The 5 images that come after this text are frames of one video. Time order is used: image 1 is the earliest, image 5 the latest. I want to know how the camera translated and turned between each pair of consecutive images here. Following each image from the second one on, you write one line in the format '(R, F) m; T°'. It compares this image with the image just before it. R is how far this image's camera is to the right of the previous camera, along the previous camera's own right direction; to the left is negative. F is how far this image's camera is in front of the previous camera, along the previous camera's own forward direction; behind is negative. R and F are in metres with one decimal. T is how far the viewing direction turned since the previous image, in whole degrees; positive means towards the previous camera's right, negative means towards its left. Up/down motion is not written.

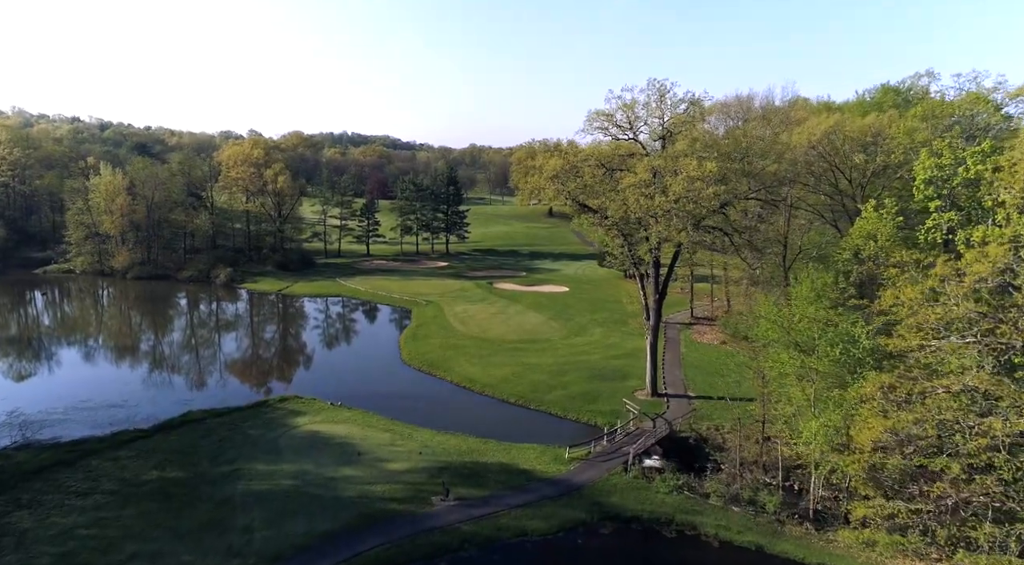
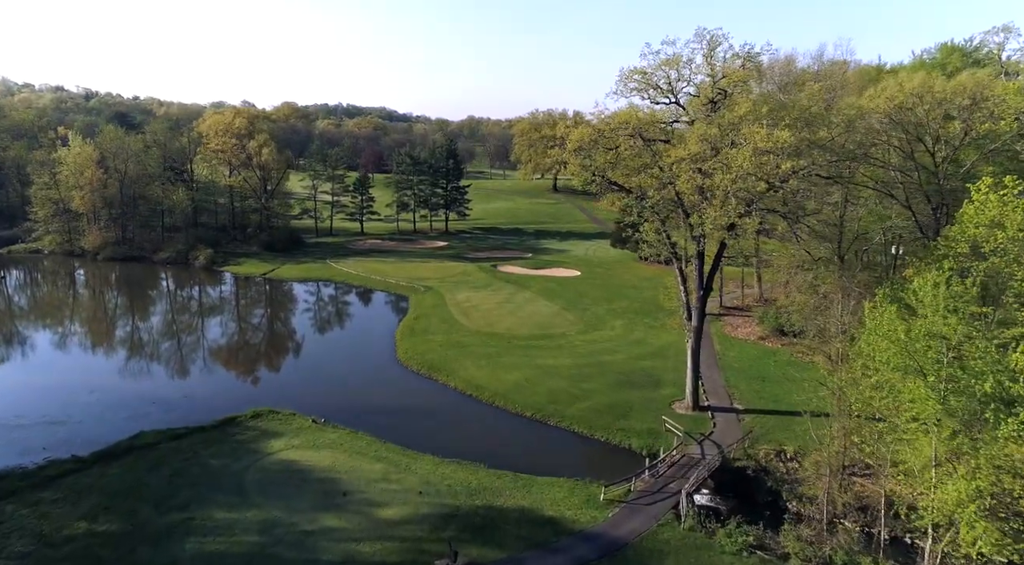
(-0.8, +6.0) m; 0°
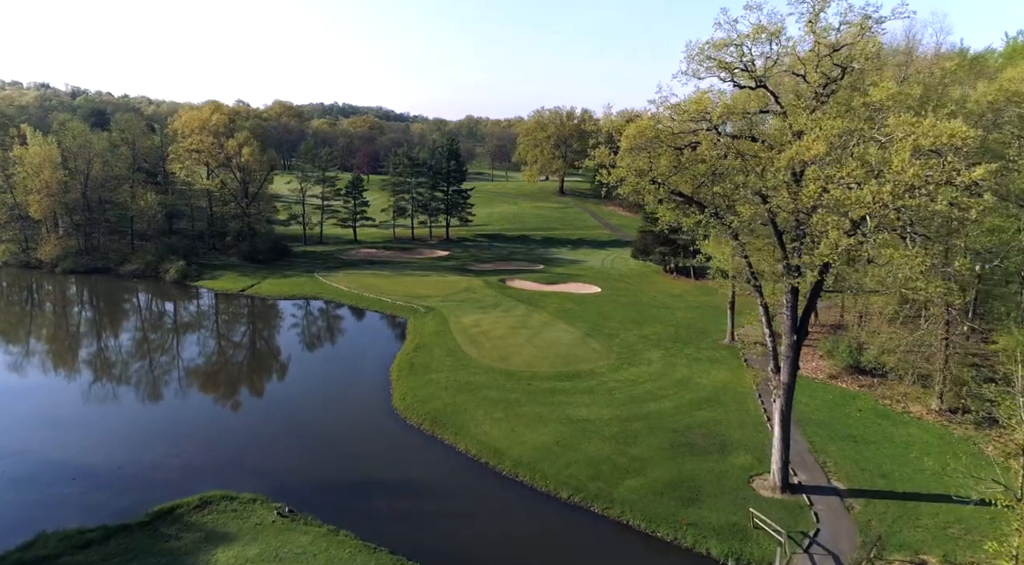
(-1.2, +7.6) m; 0°
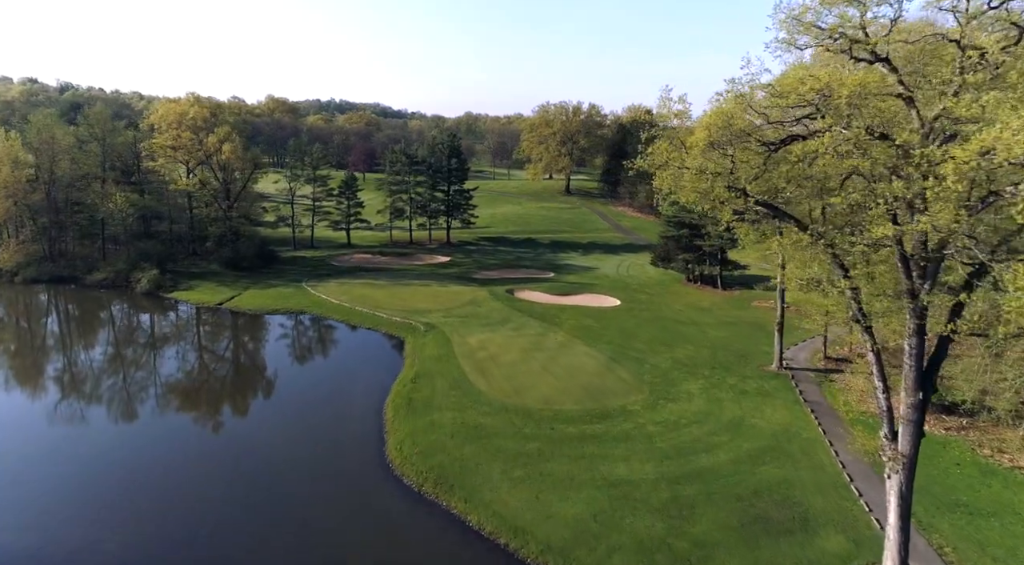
(-0.8, +5.8) m; 0°
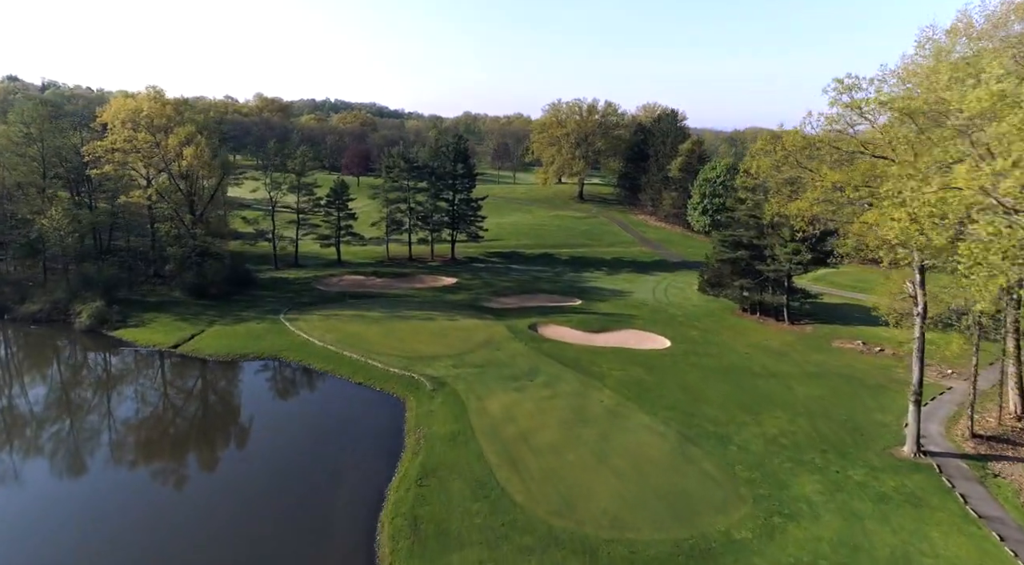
(-1.7, +9.9) m; 0°
